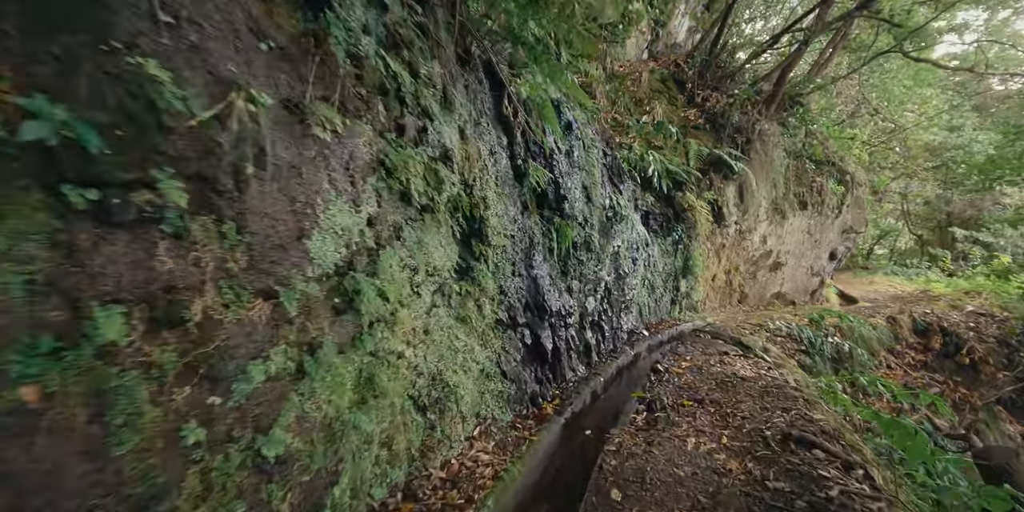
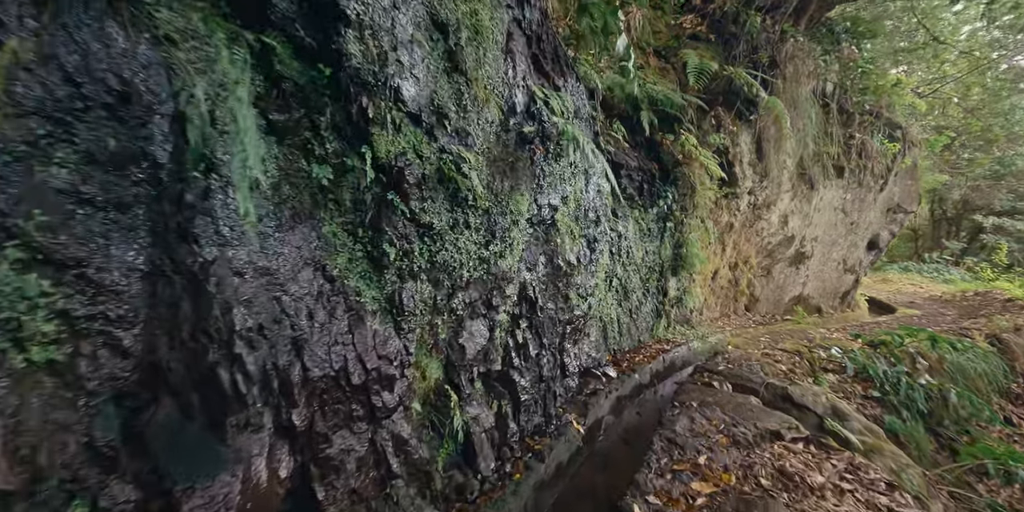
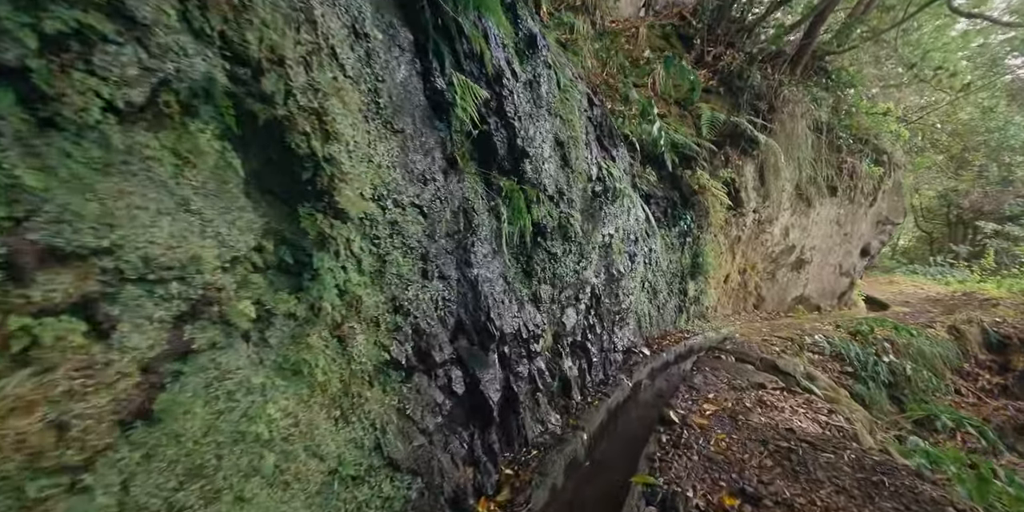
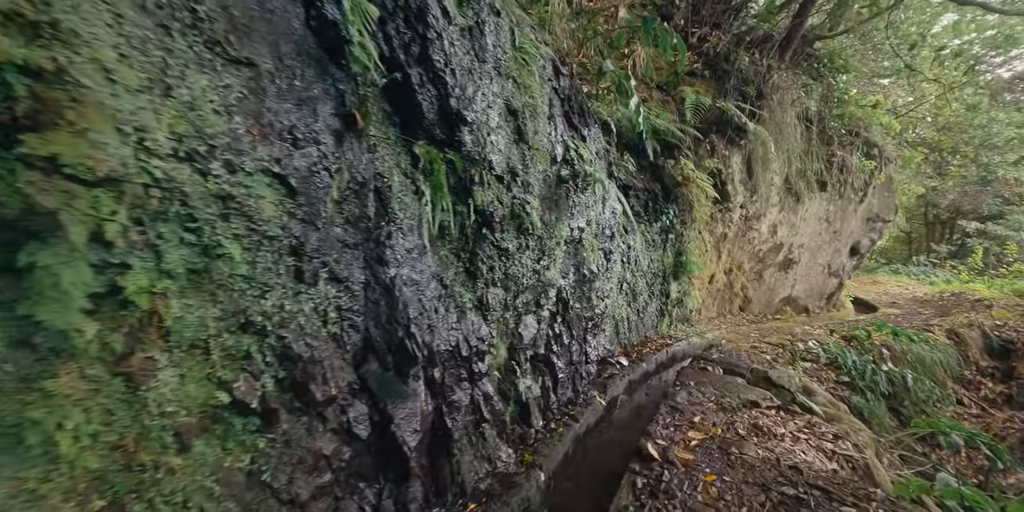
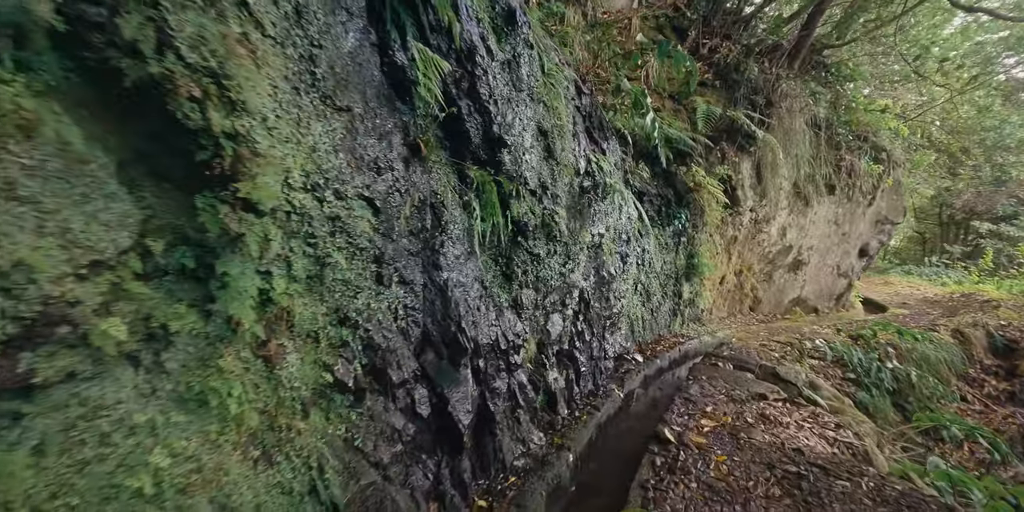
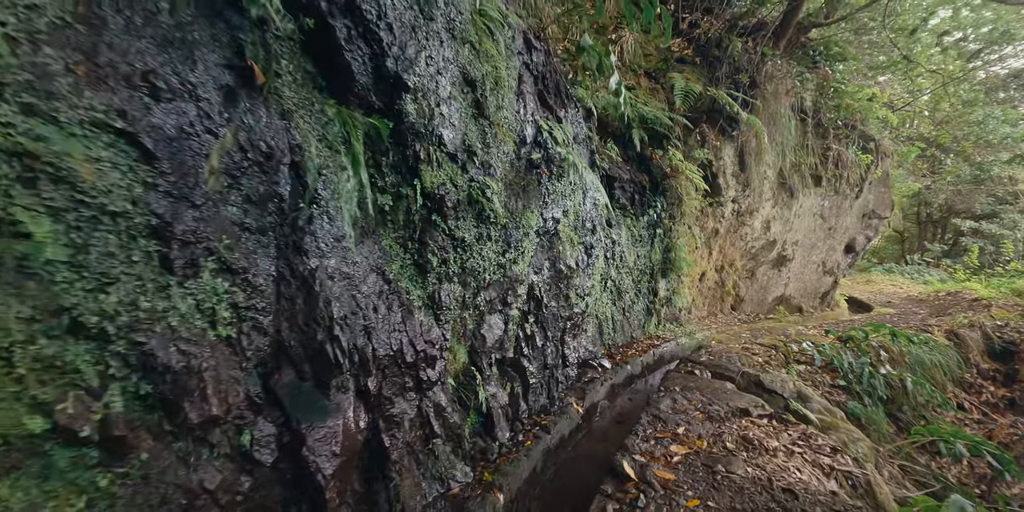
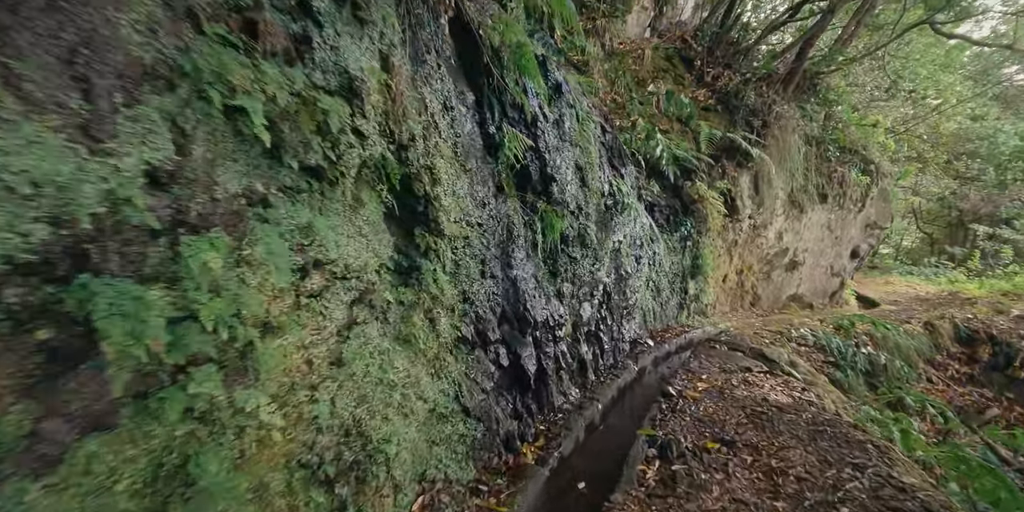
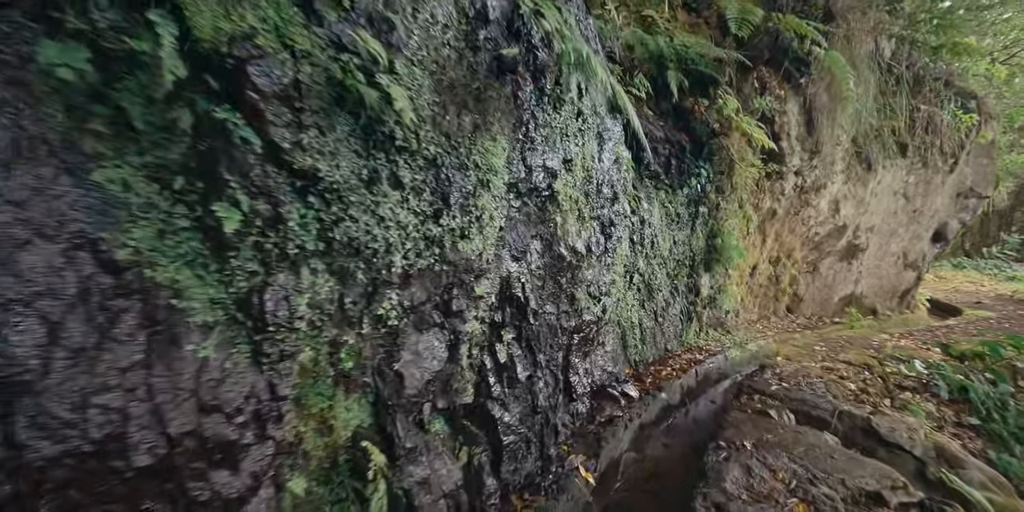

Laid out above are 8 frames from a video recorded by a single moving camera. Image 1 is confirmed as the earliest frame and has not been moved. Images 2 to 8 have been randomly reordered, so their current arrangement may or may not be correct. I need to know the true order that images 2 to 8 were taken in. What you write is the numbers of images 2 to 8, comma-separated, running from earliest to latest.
7, 3, 5, 4, 6, 2, 8
